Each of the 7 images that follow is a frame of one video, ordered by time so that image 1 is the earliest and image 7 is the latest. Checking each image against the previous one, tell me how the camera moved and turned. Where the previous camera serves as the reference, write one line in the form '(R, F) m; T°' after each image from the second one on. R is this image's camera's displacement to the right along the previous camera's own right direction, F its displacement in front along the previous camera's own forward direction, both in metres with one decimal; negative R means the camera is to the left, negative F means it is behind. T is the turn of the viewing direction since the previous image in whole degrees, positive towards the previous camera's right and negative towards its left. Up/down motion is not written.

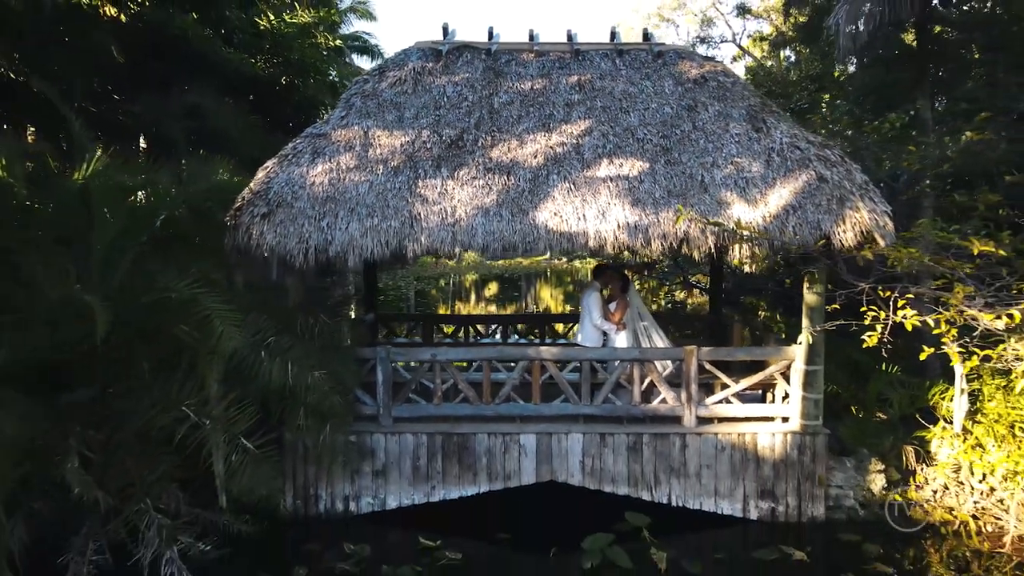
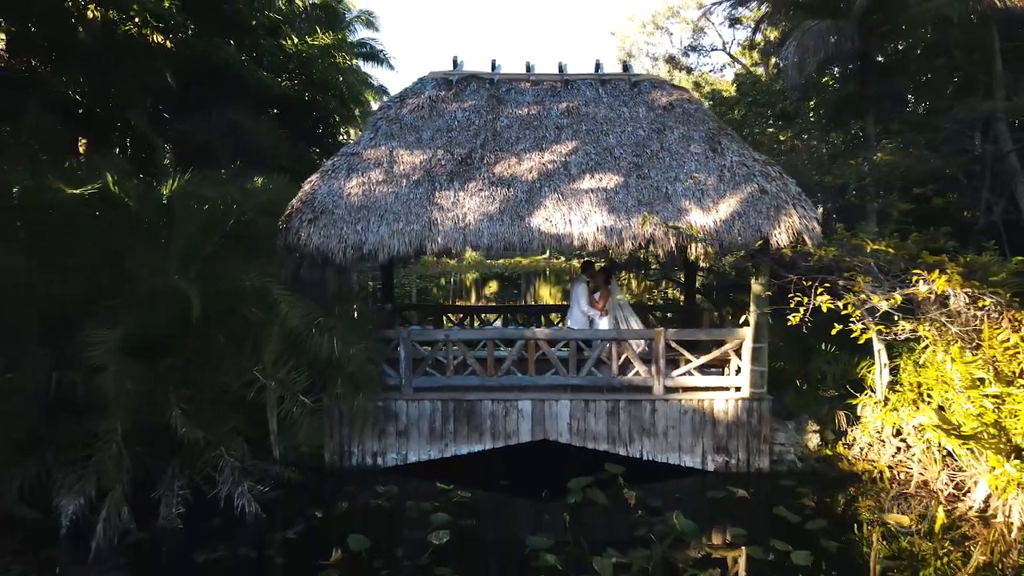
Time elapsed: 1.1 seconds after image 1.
(0.0, -1.0) m; 0°
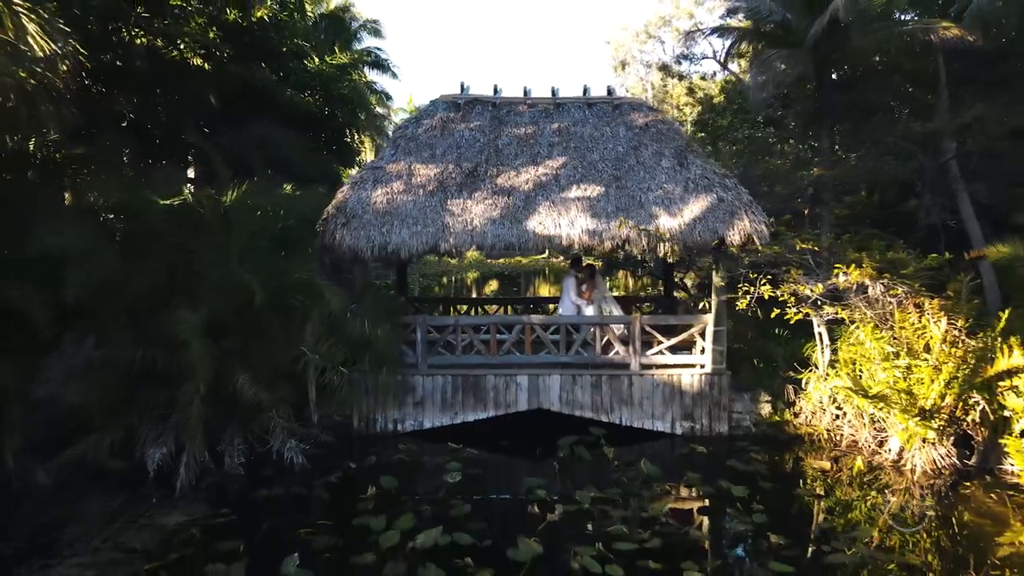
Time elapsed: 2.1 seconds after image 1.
(0.0, -1.1) m; 0°
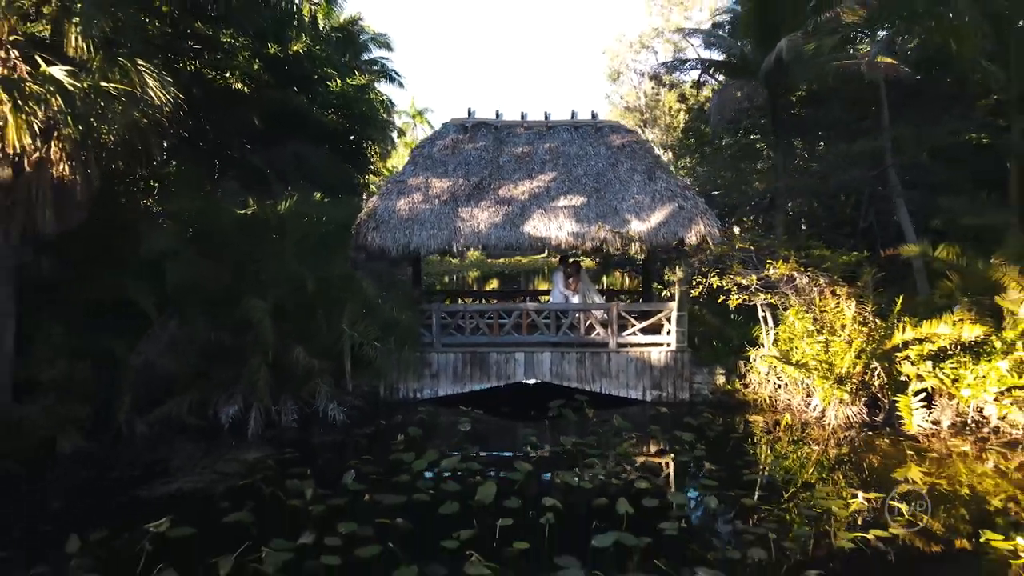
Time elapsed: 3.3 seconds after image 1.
(0.0, -1.4) m; 0°
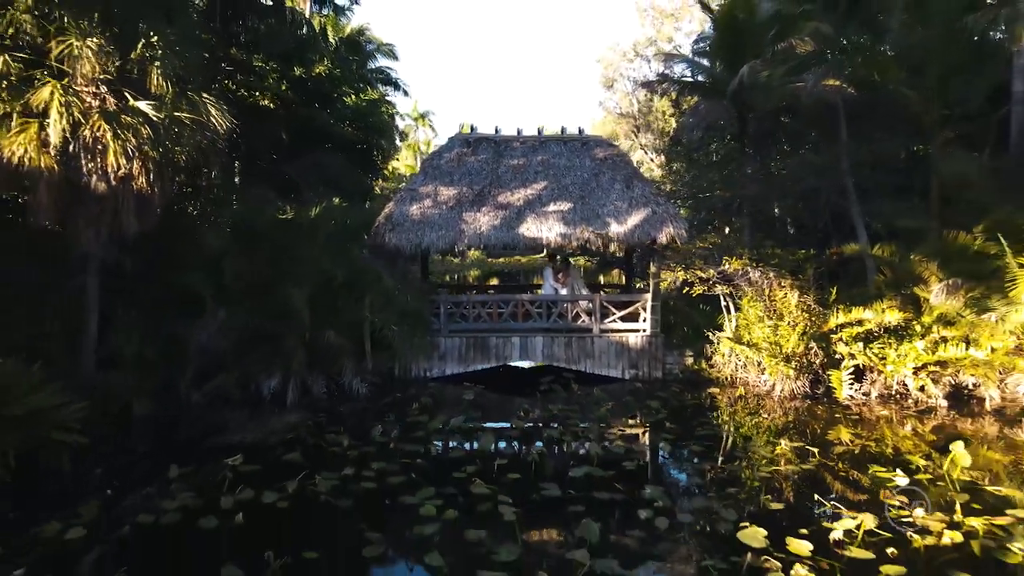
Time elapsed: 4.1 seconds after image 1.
(+0.1, -1.3) m; 0°
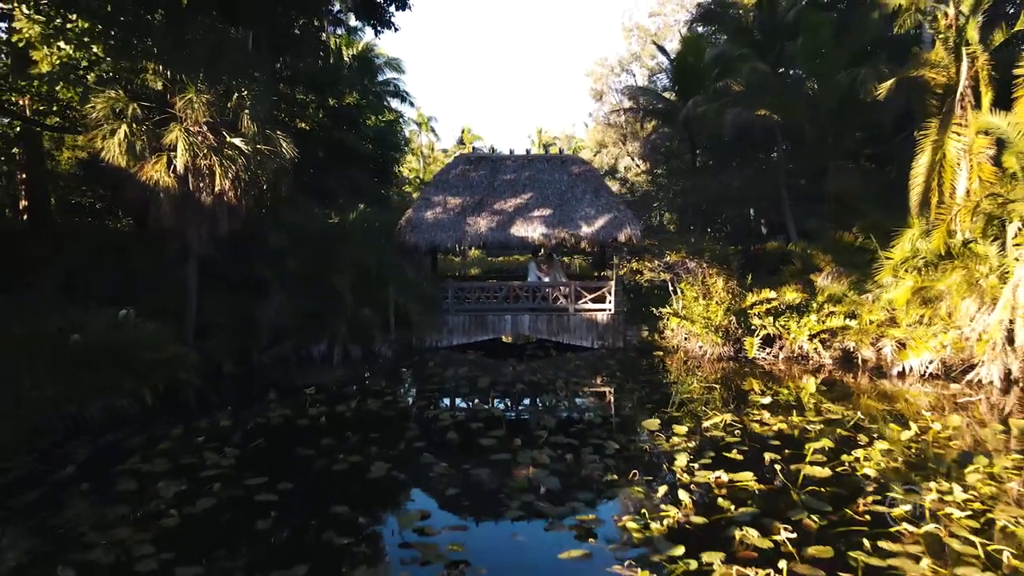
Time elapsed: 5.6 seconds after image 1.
(+0.3, -2.5) m; 0°
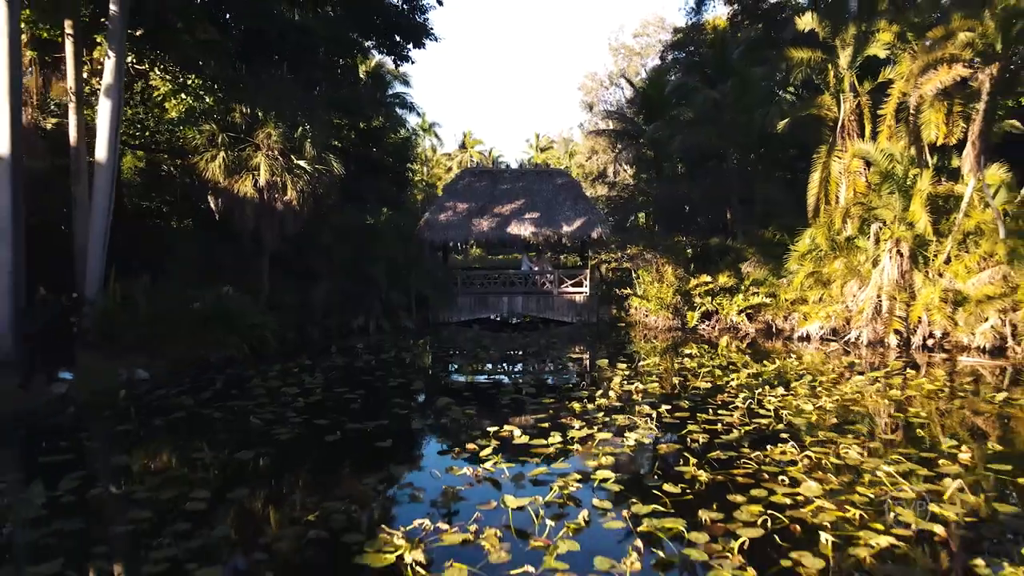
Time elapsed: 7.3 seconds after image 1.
(+0.2, -3.1) m; 0°
